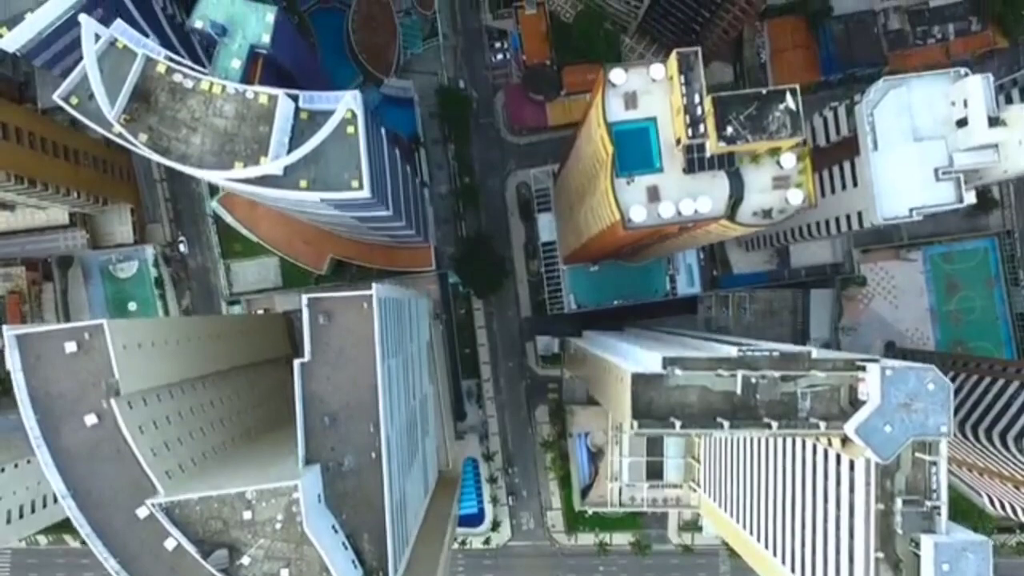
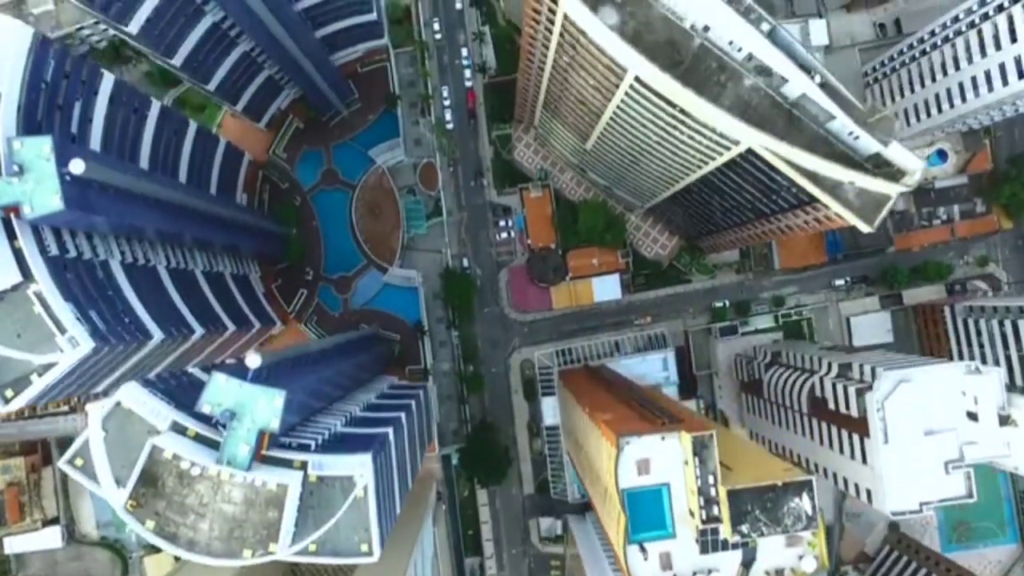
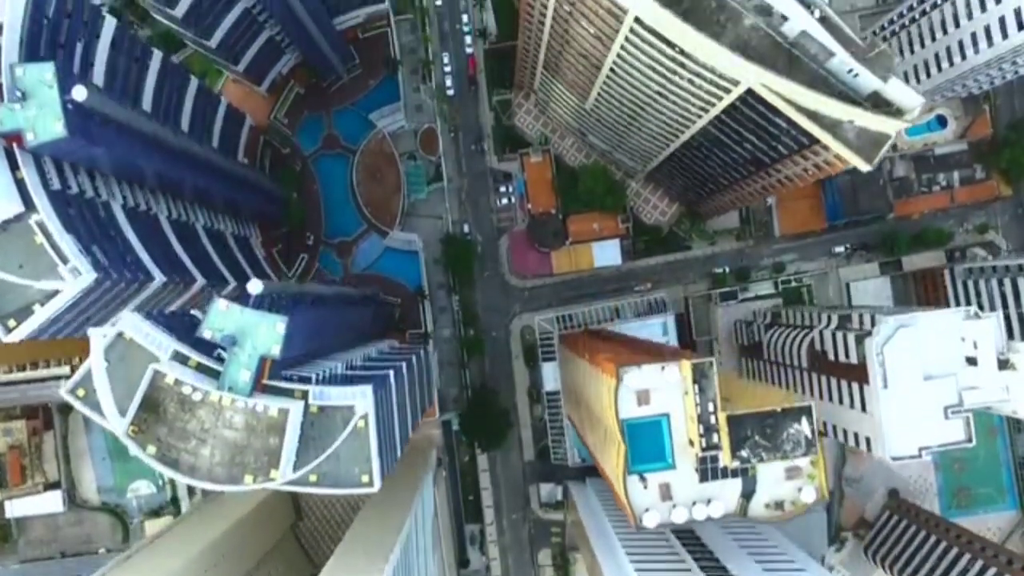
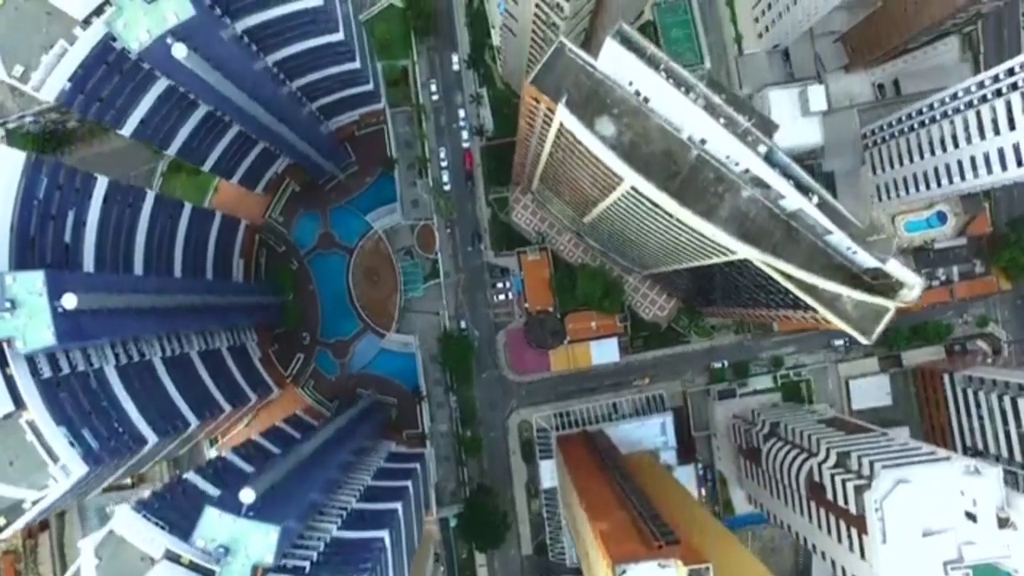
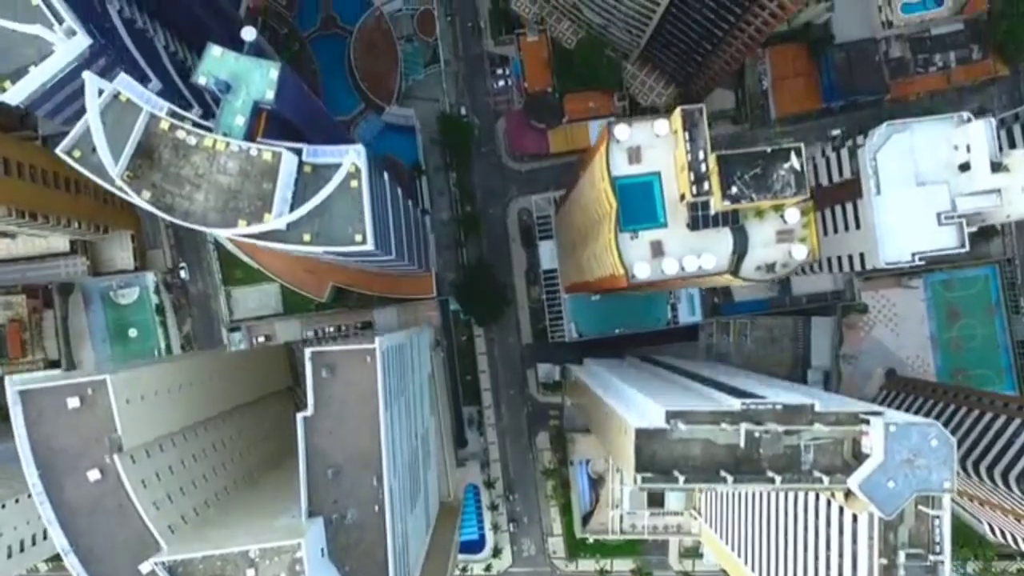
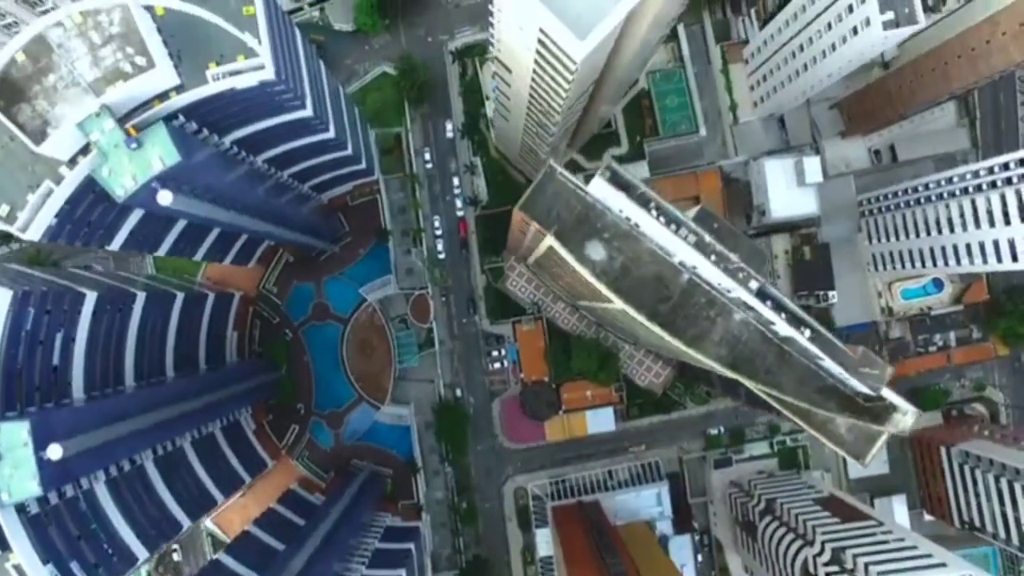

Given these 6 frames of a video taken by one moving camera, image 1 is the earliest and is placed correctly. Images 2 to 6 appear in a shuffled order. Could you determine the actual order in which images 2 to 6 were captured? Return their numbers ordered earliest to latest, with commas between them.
5, 3, 2, 4, 6
